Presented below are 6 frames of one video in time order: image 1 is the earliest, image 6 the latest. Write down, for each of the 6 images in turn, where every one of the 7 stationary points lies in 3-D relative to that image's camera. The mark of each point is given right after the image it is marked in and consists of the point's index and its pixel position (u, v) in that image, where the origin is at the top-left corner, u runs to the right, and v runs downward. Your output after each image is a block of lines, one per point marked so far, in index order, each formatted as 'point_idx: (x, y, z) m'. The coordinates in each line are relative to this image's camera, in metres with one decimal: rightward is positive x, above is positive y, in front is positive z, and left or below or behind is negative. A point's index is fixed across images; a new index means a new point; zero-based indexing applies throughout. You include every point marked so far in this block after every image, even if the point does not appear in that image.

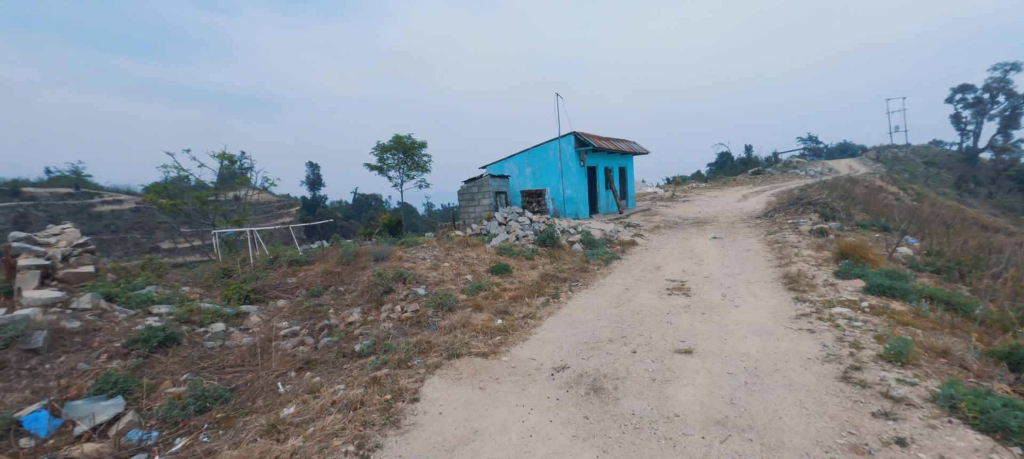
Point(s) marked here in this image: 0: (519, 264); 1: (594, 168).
0: (+0.1, -0.7, +8.0) m
1: (+3.5, +2.6, +18.4) m
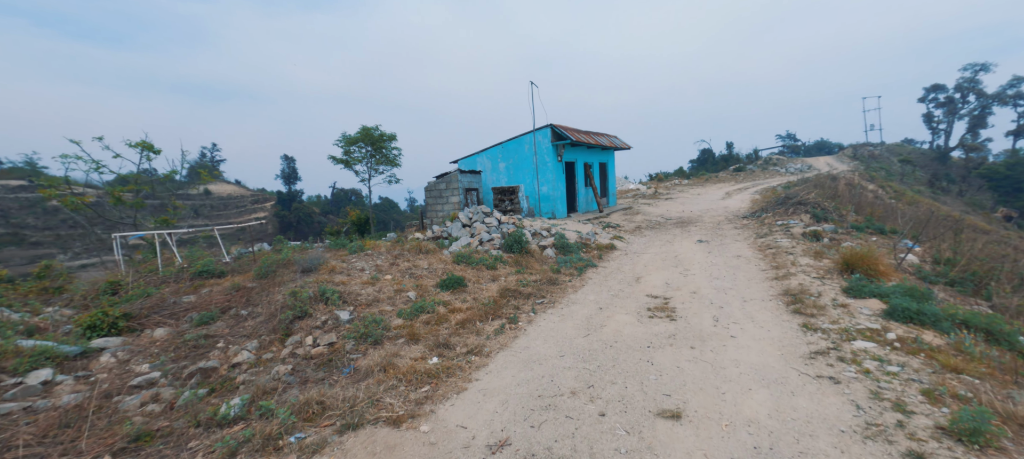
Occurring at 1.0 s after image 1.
0: (-0.6, -0.8, +6.9) m
1: (+2.4, +2.7, +17.3) m
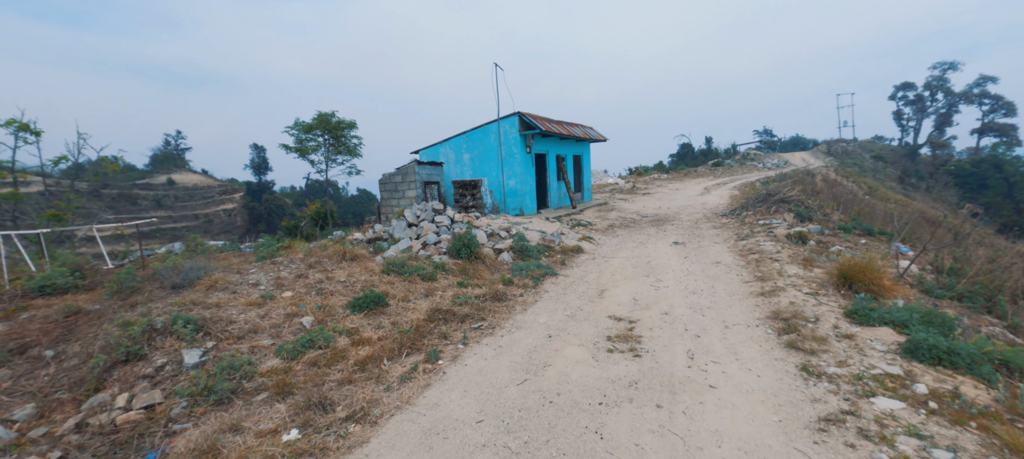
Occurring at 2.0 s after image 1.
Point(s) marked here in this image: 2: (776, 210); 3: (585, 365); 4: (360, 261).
0: (-1.4, -0.8, +5.6) m
1: (+1.2, +2.8, +16.1) m
2: (+7.0, +0.5, +11.4) m
3: (+0.7, -1.2, +3.8) m
4: (-2.3, -0.5, +6.5) m
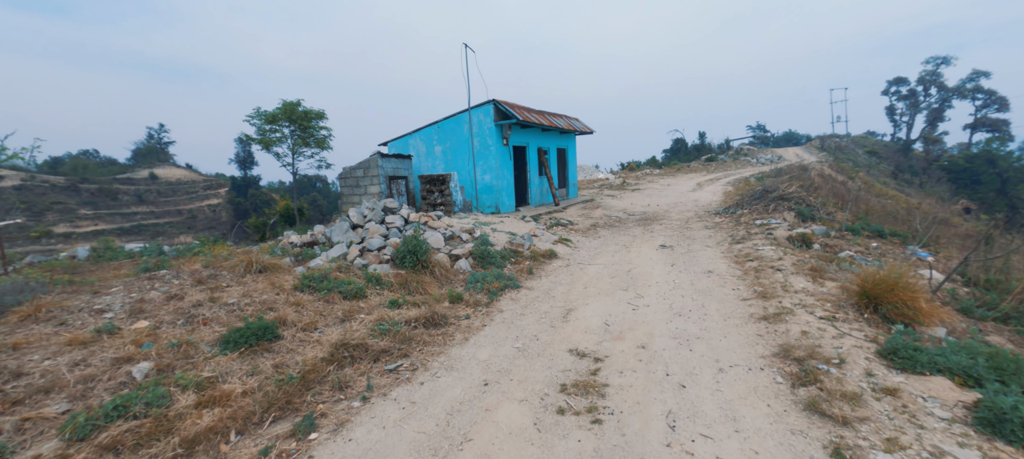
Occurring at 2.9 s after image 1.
0: (-2.0, -0.9, +4.4) m
1: (+0.4, +2.8, +14.9) m
2: (+6.3, +0.5, +10.3) m
3: (0.0, -1.3, +2.7) m
4: (-2.9, -0.5, +5.2) m
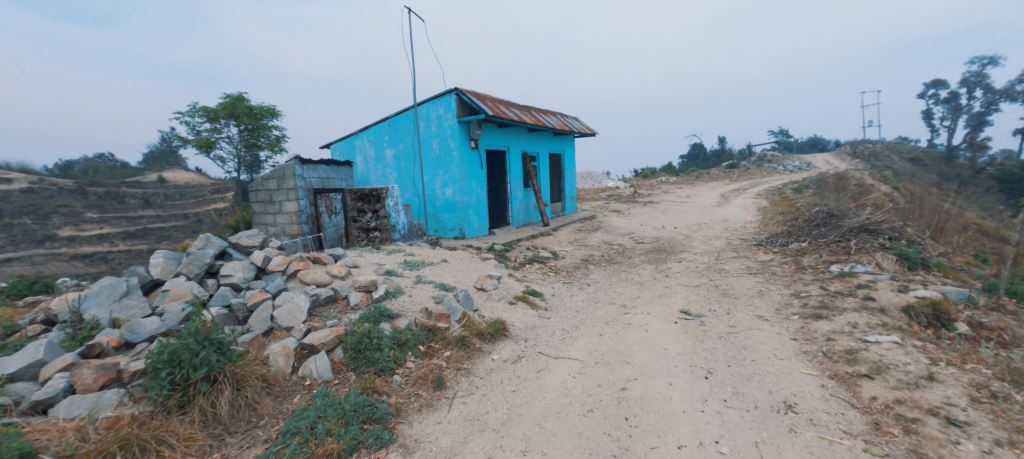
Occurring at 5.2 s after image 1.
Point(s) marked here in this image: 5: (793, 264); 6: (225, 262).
0: (-3.1, -1.5, +1.2) m
1: (-0.3, +2.1, +11.7) m
2: (+5.5, -0.3, +6.8) m
3: (-1.0, -1.9, -0.6) m
4: (-3.9, -1.1, +2.1) m
5: (+4.6, -0.5, +7.0) m
6: (-3.3, -0.4, +4.8) m
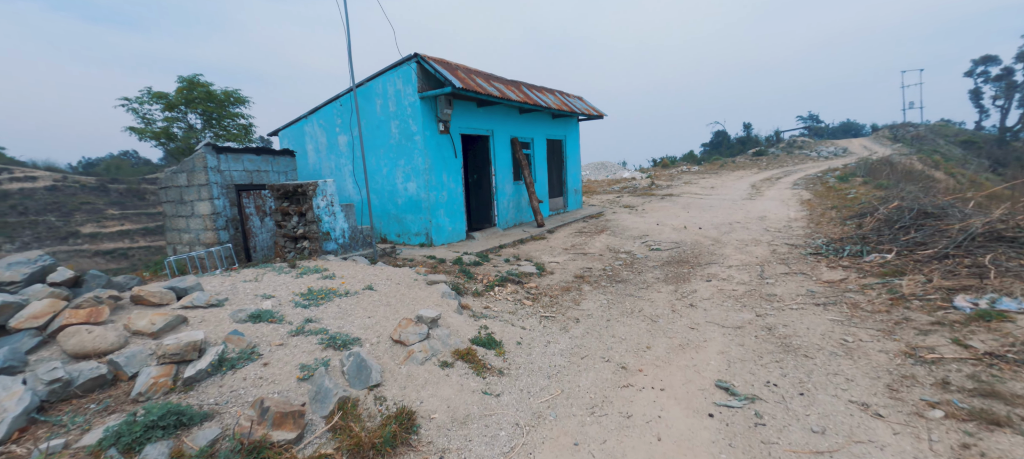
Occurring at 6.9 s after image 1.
0: (-3.8, -1.8, -0.8) m
1: (-0.6, +2.0, +9.5) m
2: (+4.9, -0.3, +4.4) m
3: (-1.9, -2.2, -2.7) m
4: (-4.6, -1.4, +0.1) m
5: (+4.1, -0.6, +4.7) m
6: (-3.9, -0.6, +2.8) m
